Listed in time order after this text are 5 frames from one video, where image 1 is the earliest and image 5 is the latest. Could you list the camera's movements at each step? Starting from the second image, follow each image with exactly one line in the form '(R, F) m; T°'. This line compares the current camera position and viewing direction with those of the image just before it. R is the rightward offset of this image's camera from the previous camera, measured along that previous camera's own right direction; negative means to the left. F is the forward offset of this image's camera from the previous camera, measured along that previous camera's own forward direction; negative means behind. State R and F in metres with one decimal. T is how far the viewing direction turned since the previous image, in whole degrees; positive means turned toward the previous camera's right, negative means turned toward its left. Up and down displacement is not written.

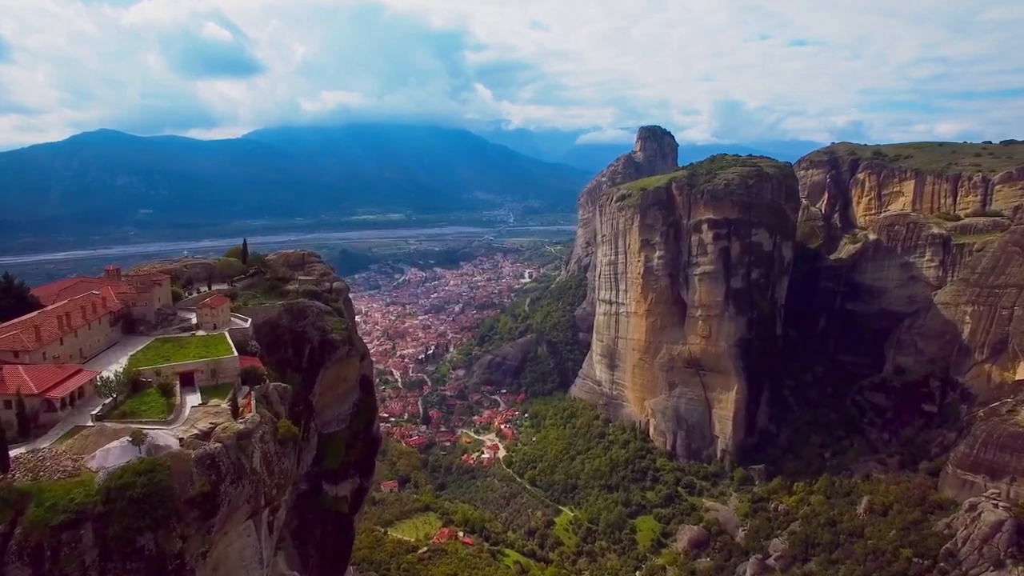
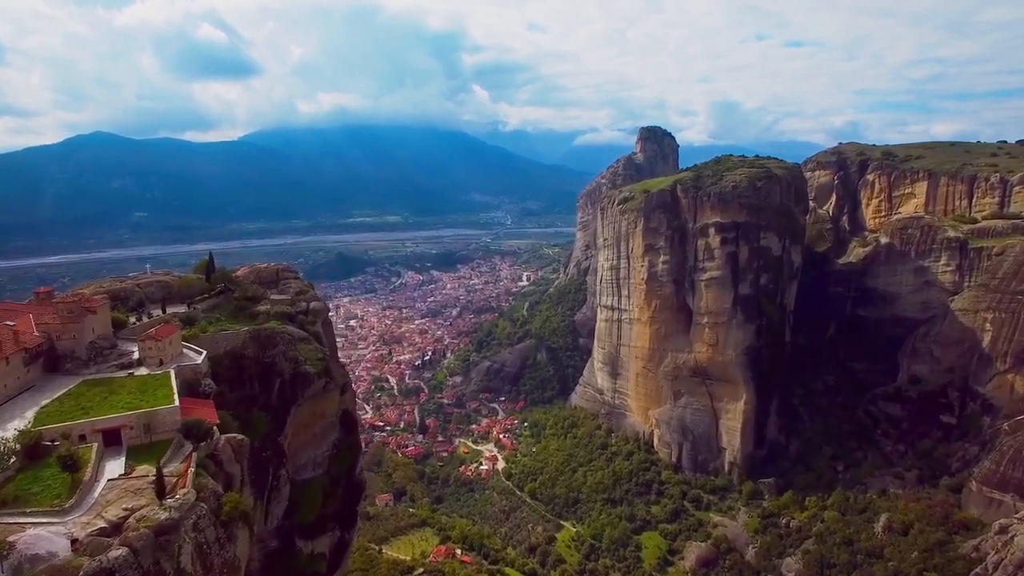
(-0.1, +1.2) m; 0°
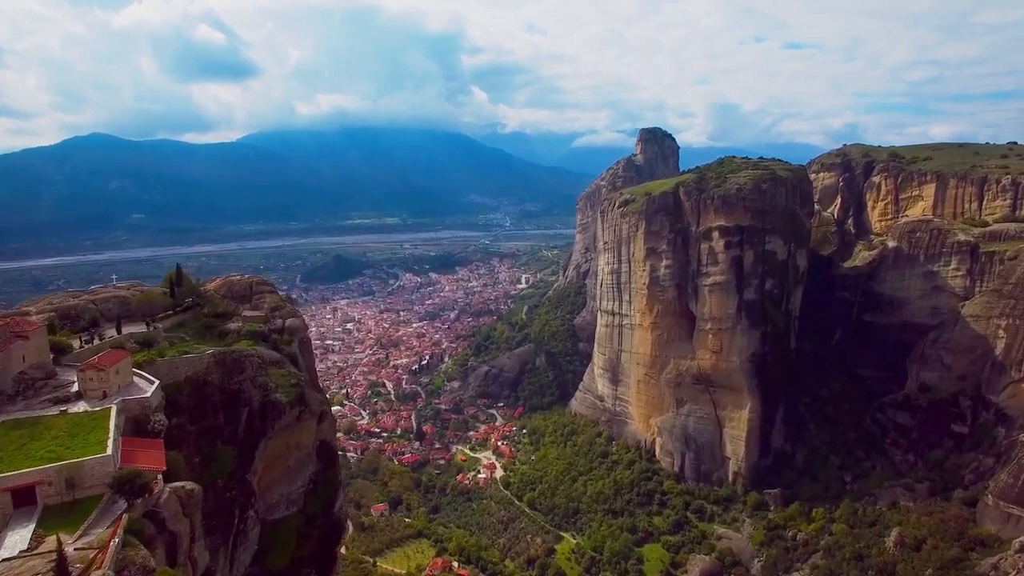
(0.0, +0.8) m; 0°
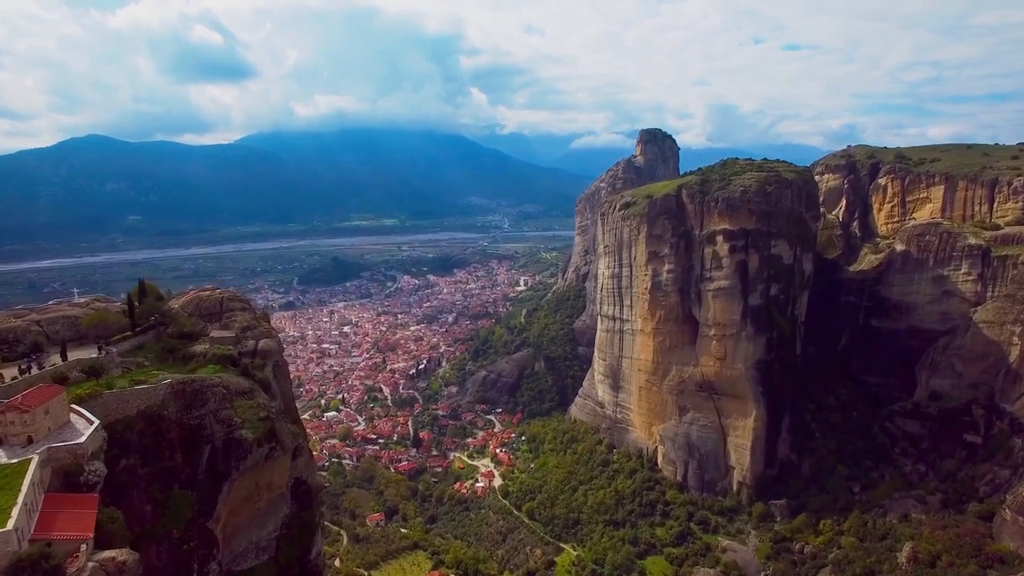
(0.0, +0.8) m; 0°
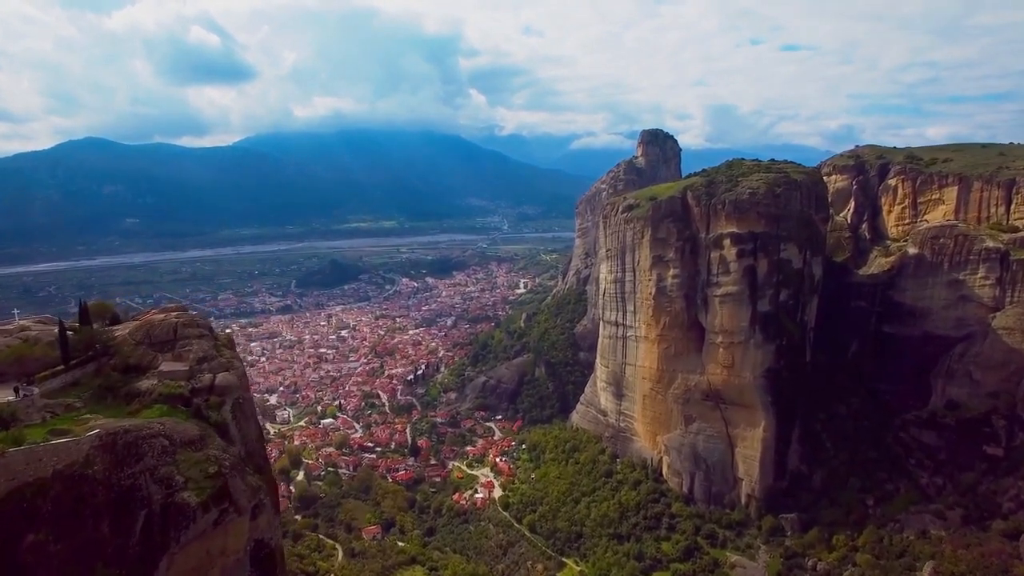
(0.0, +1.0) m; 0°
